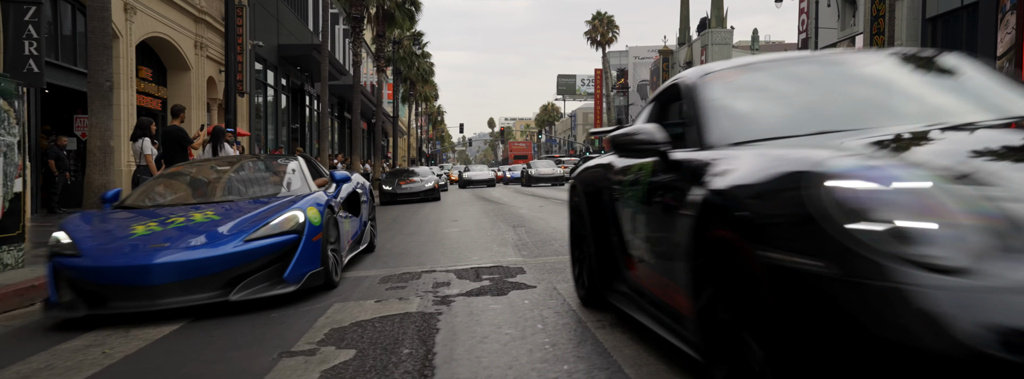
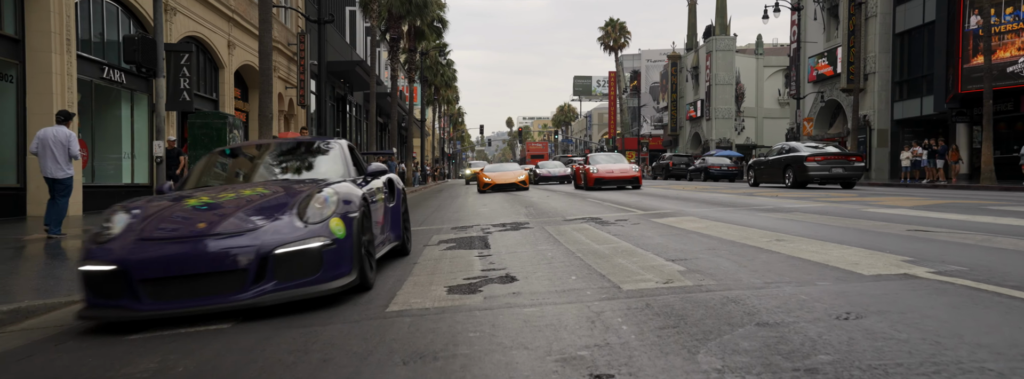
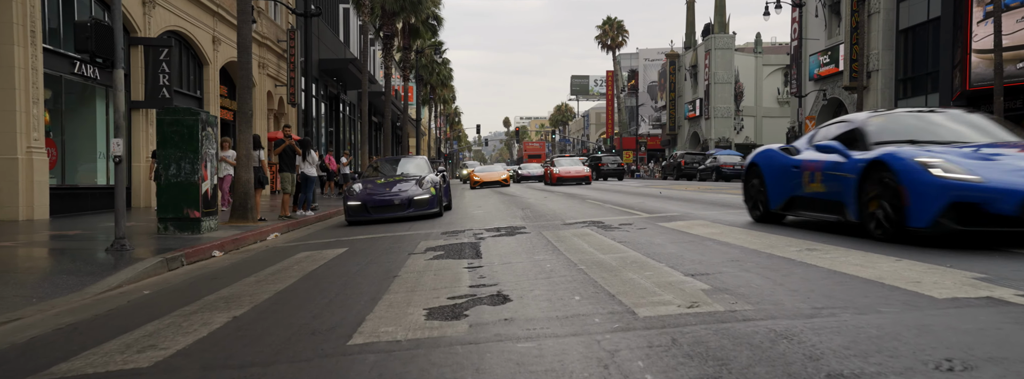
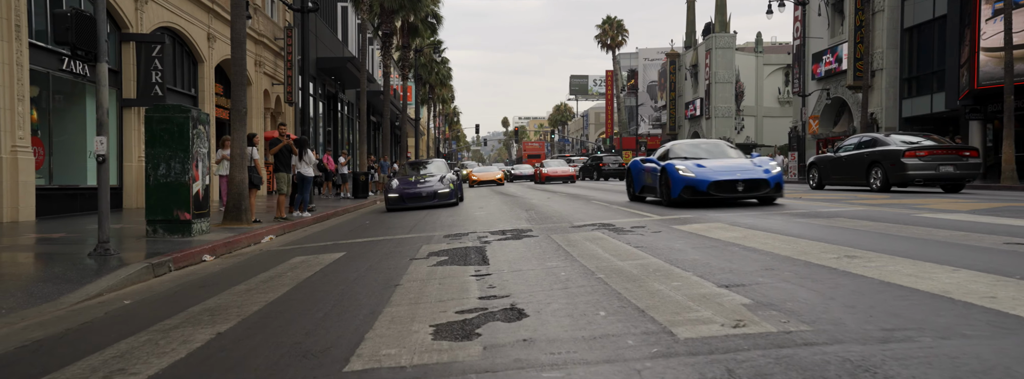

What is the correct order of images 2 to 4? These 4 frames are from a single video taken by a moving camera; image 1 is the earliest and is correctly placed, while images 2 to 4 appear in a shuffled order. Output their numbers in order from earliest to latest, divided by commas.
4, 3, 2
